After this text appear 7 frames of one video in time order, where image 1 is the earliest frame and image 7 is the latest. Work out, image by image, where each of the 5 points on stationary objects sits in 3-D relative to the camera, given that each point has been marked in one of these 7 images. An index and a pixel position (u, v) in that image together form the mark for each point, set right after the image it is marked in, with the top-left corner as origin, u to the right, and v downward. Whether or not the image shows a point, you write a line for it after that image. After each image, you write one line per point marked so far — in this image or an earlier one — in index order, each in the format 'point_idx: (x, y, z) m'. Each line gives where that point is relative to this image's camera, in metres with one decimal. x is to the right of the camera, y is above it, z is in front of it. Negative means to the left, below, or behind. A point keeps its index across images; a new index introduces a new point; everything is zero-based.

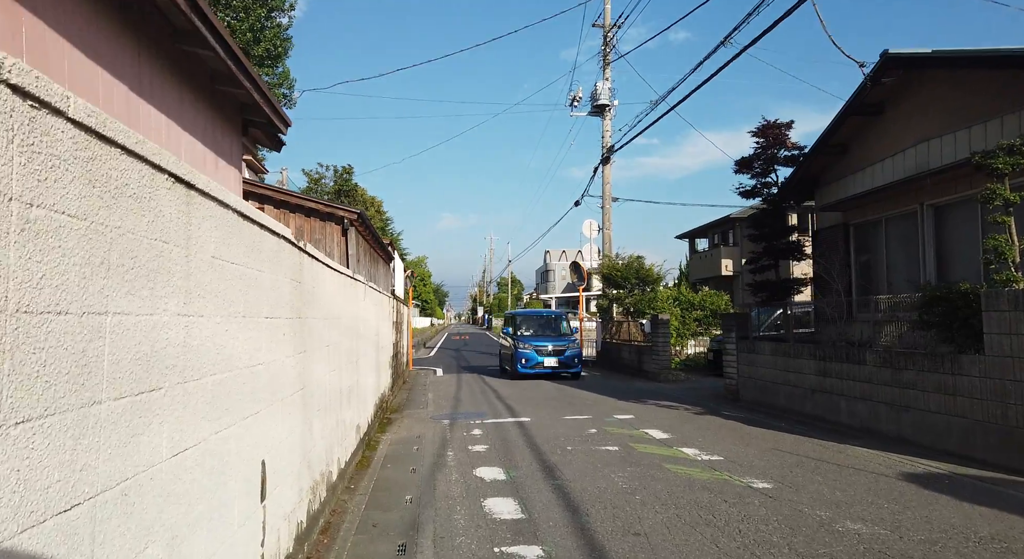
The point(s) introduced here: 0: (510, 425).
0: (0.0, -2.2, +10.7) m
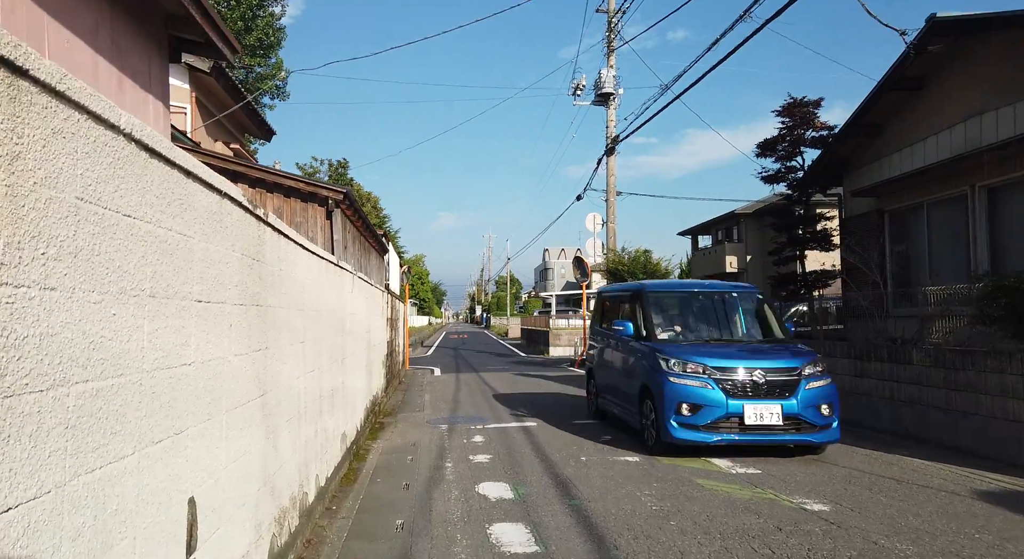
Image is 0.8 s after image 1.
0: (0.0, -2.1, +9.7) m
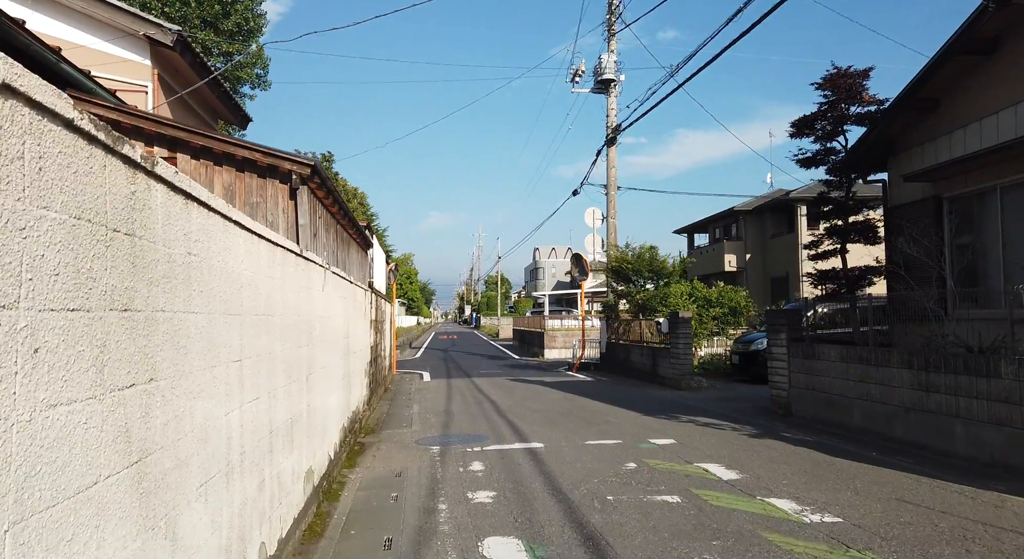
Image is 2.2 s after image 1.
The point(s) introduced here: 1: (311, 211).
0: (+0.1, -2.0, +8.3) m
1: (-1.8, +0.6, +6.5) m
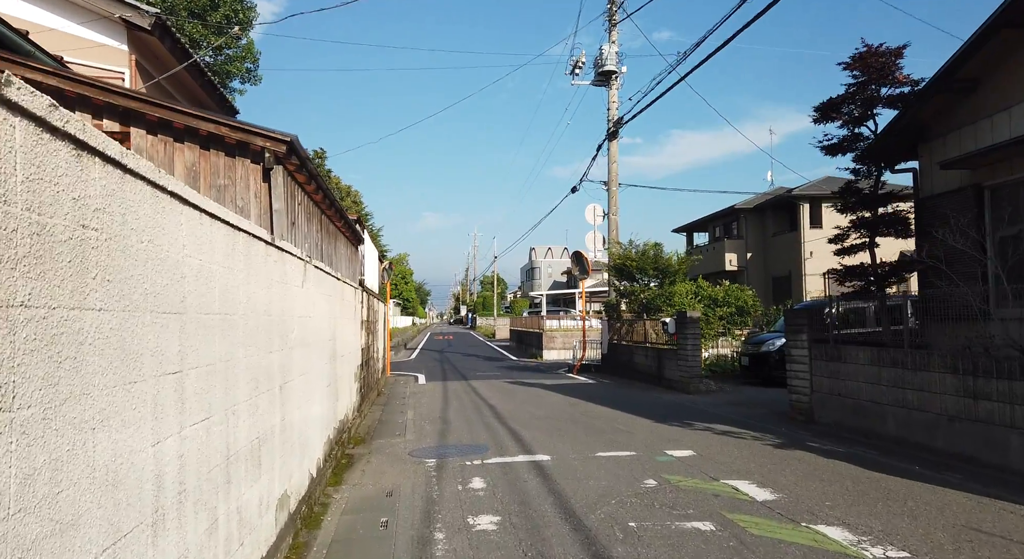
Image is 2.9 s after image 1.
0: (+0.1, -2.0, +7.5) m
1: (-1.8, +0.7, +5.7) m
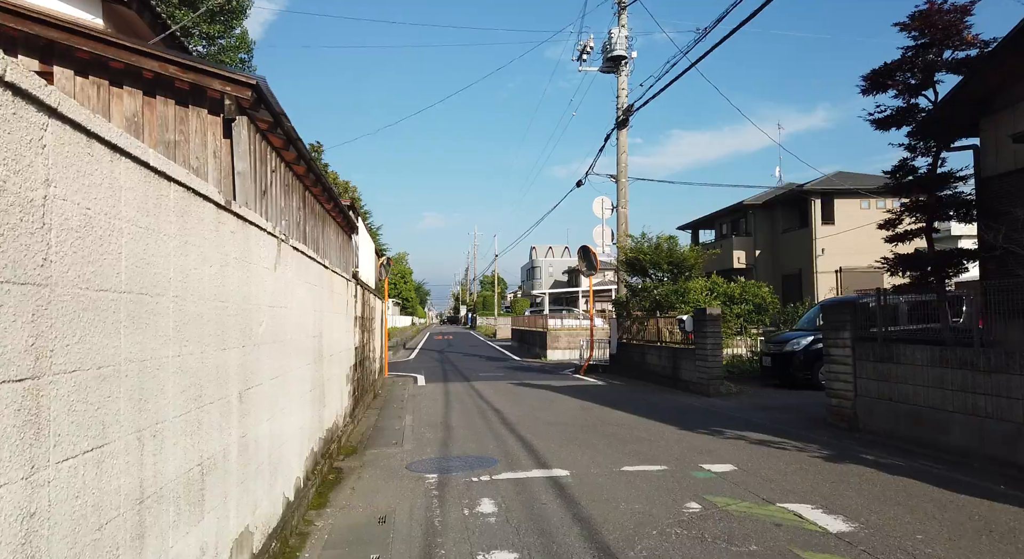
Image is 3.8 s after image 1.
0: (+0.3, -1.9, +6.4) m
1: (-1.7, +0.8, +4.6) m
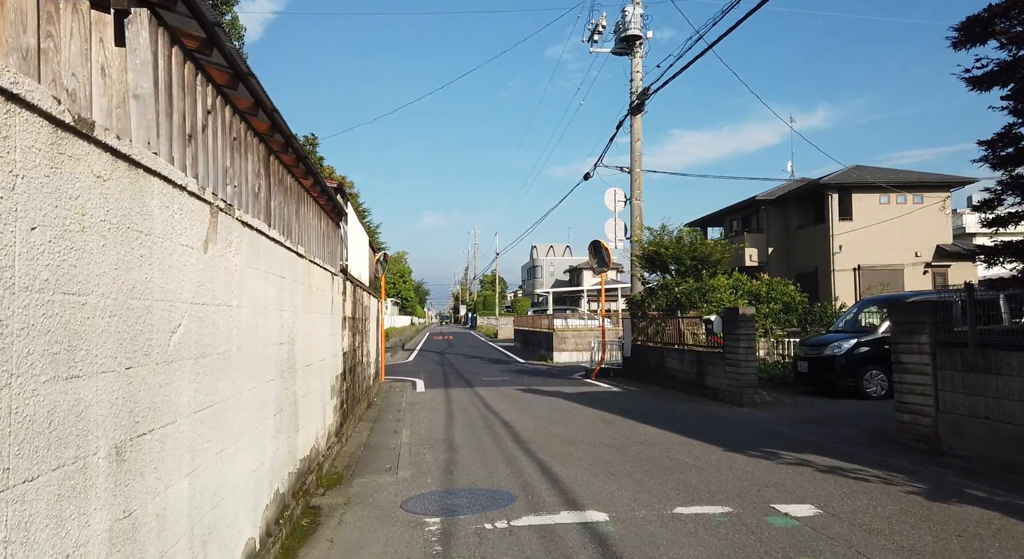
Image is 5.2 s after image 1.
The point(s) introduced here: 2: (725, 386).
0: (+0.4, -1.8, +4.9) m
1: (-1.5, +0.9, +3.1) m
2: (+4.0, -2.0, +13.4) m
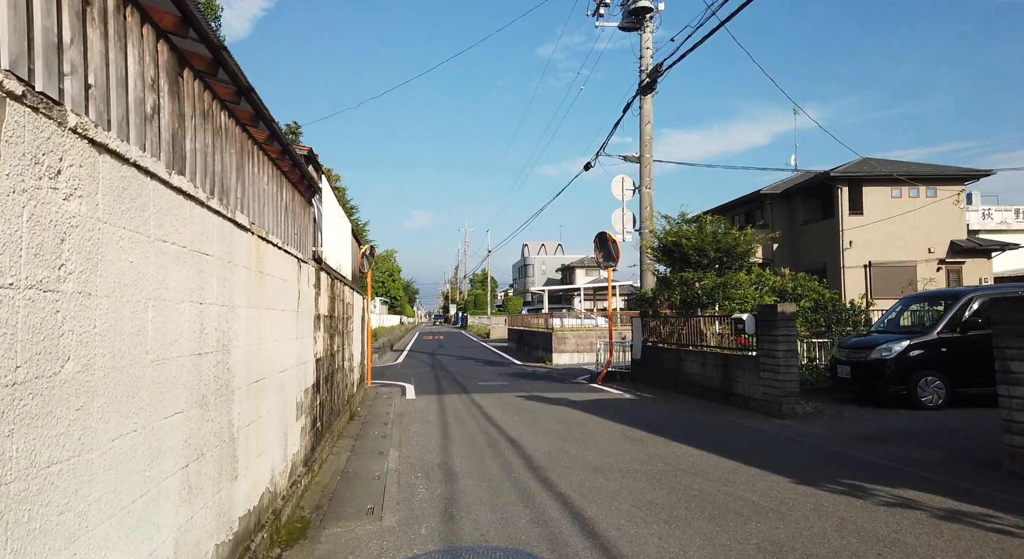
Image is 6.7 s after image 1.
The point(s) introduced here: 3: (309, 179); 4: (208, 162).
0: (+0.6, -1.7, +3.2) m
1: (-1.3, +1.0, +1.4) m
2: (+4.1, -1.9, +11.7) m
3: (-2.0, +1.0, +7.2) m
4: (-1.6, +0.6, +3.8) m
